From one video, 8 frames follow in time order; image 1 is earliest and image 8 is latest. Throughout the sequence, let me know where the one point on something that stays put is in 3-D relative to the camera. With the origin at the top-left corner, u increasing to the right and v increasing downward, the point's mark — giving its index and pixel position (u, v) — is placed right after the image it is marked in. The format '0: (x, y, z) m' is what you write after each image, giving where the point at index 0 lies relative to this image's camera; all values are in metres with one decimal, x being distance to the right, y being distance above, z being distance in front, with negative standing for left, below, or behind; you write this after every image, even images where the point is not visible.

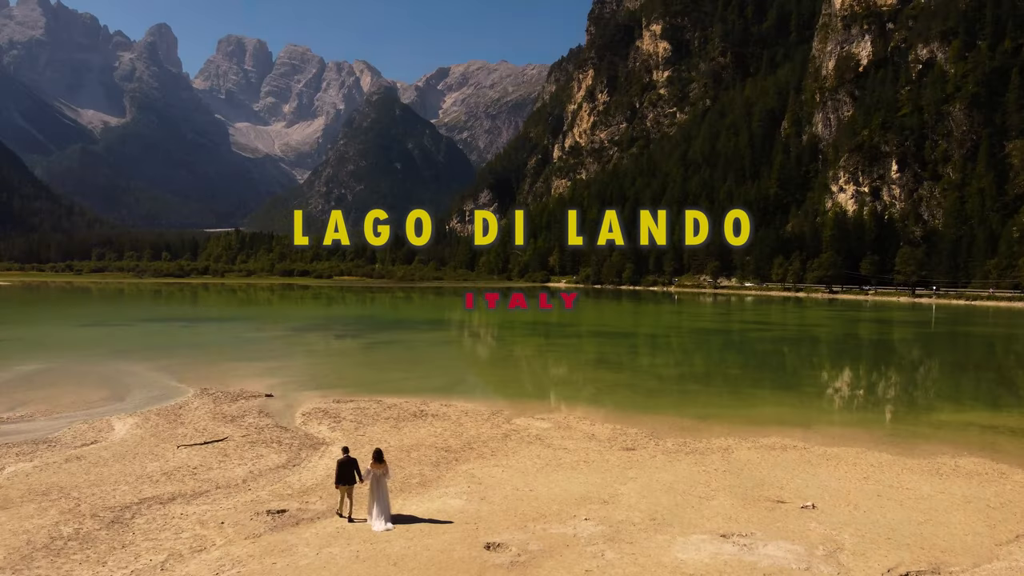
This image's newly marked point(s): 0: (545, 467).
0: (+0.7, -4.1, +18.4) m
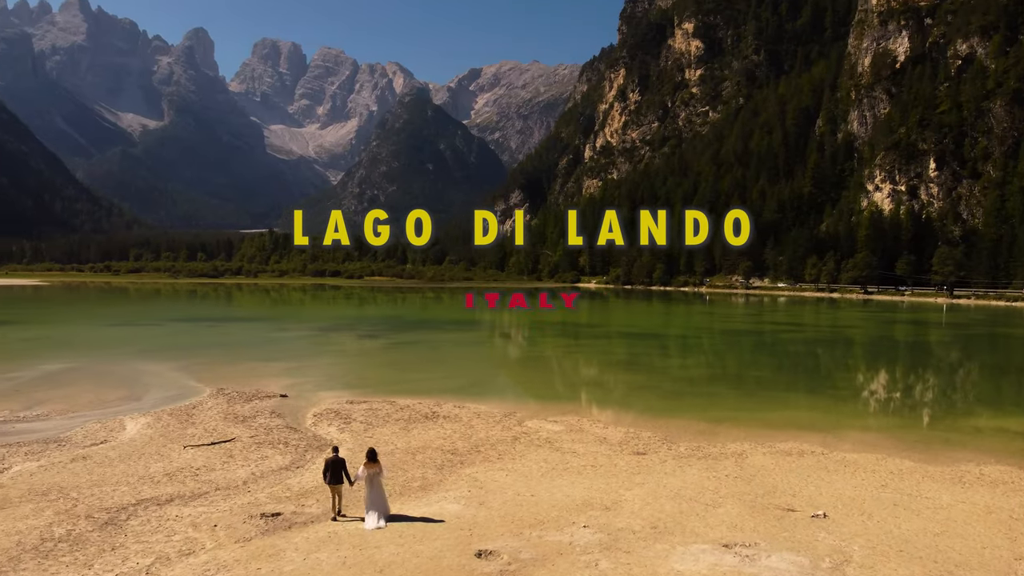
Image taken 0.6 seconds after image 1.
0: (+0.8, -4.1, +18.0) m
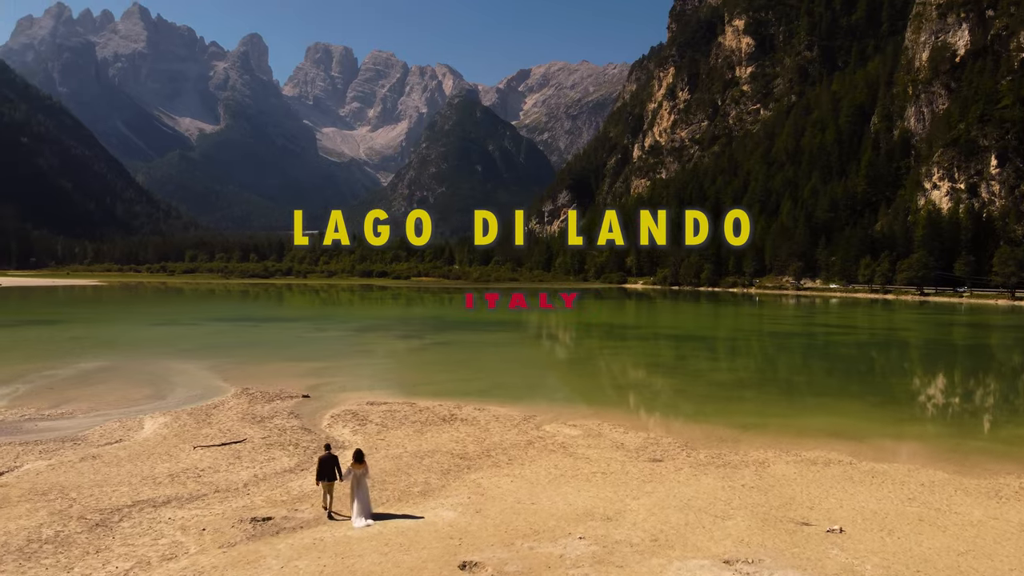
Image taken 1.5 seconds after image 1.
0: (+1.0, -4.1, +17.4) m
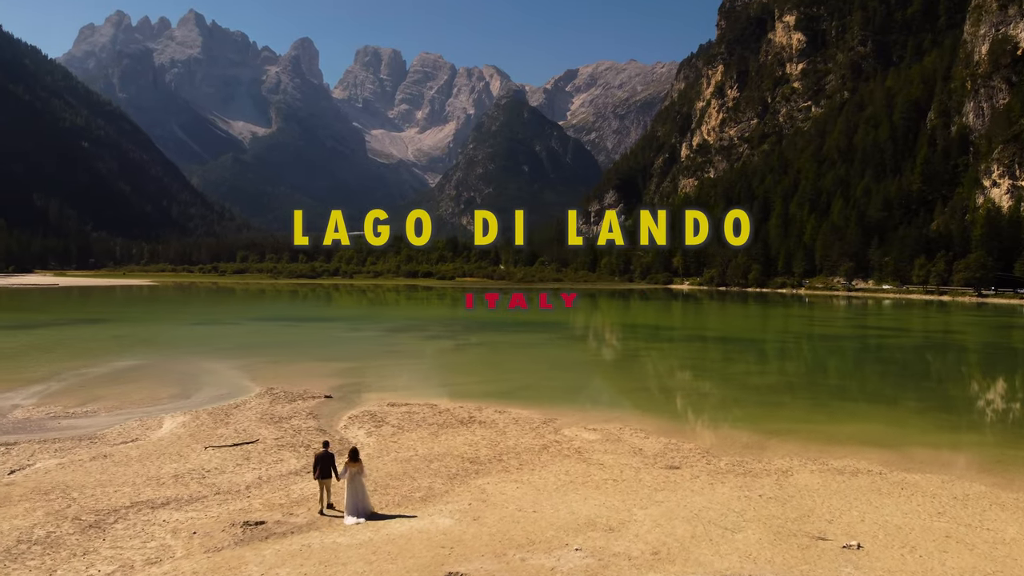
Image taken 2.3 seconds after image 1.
0: (+1.1, -4.1, +16.8) m
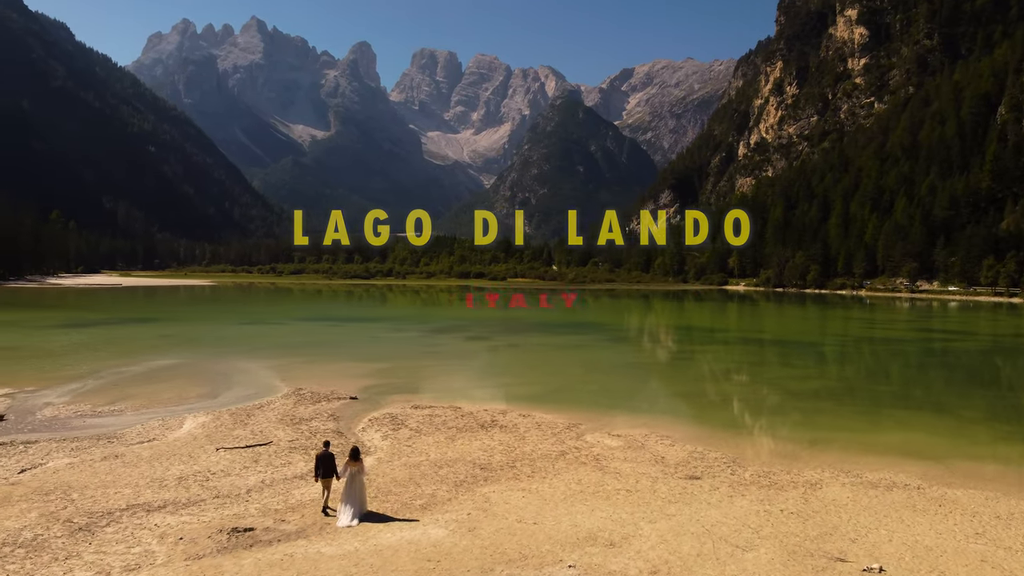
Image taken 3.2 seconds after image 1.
0: (+1.2, -4.1, +16.0) m
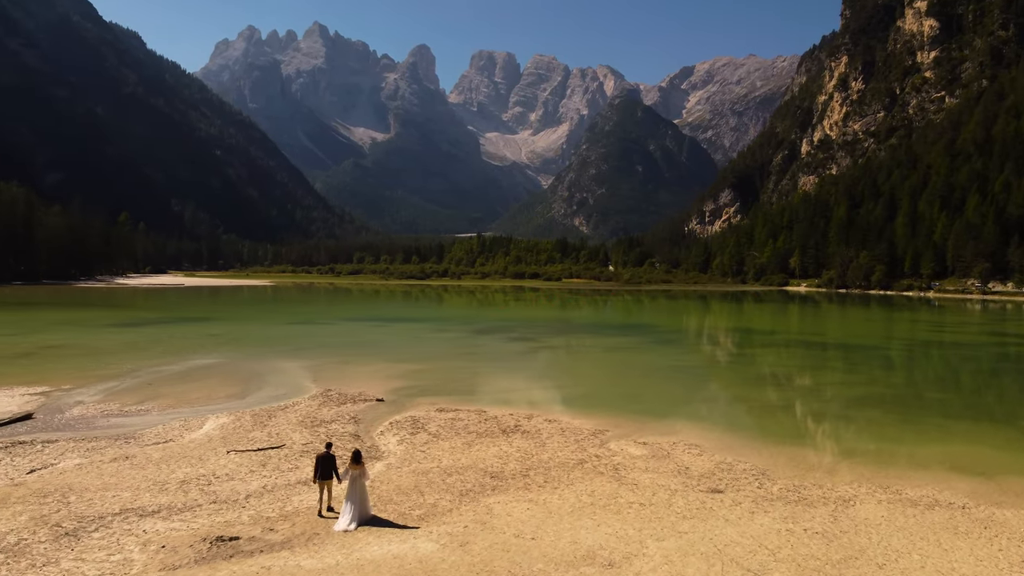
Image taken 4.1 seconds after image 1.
0: (+1.3, -4.1, +15.1) m
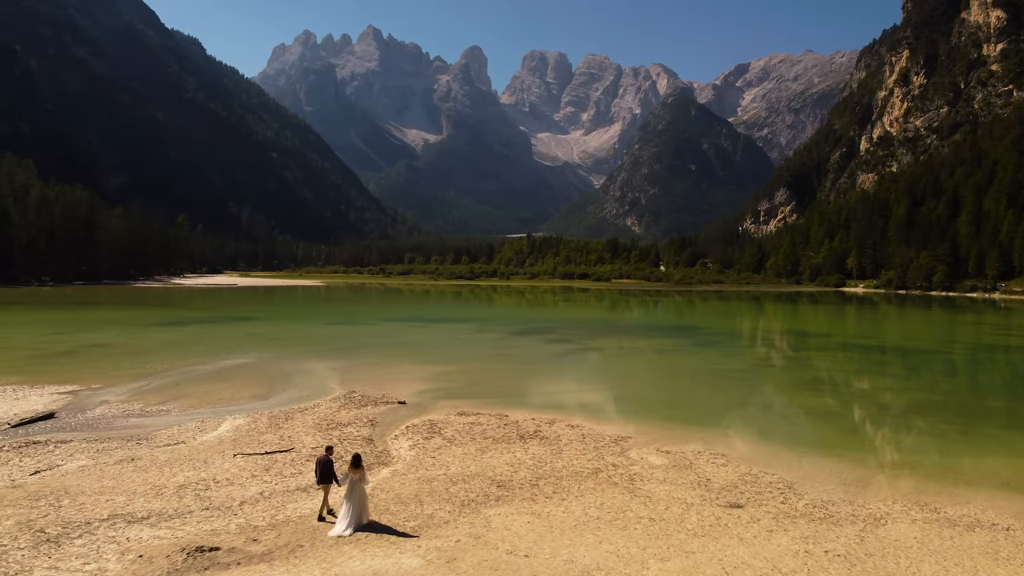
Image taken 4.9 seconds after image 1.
0: (+1.3, -4.1, +14.2) m
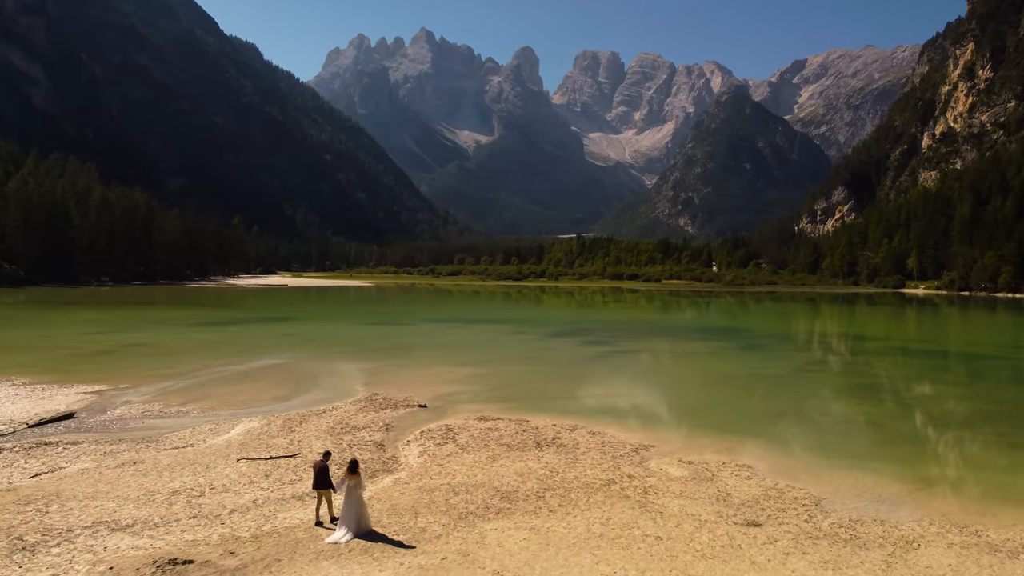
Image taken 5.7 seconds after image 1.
0: (+1.2, -4.1, +13.3) m
